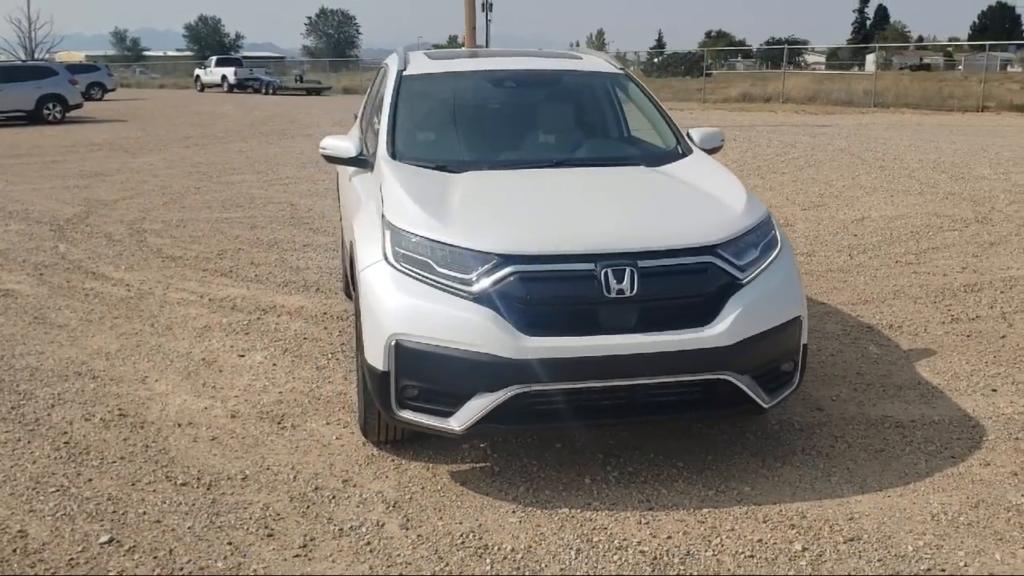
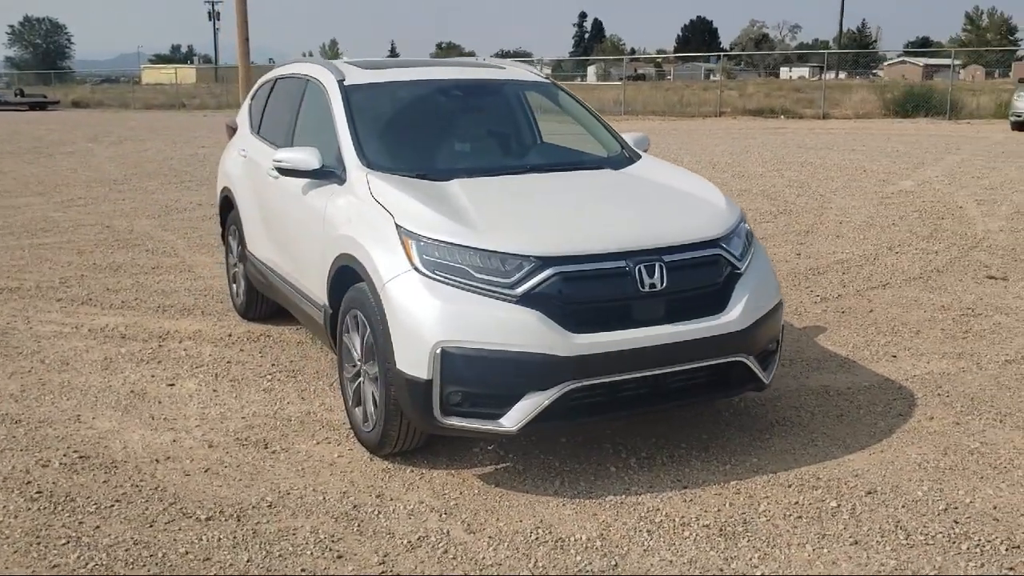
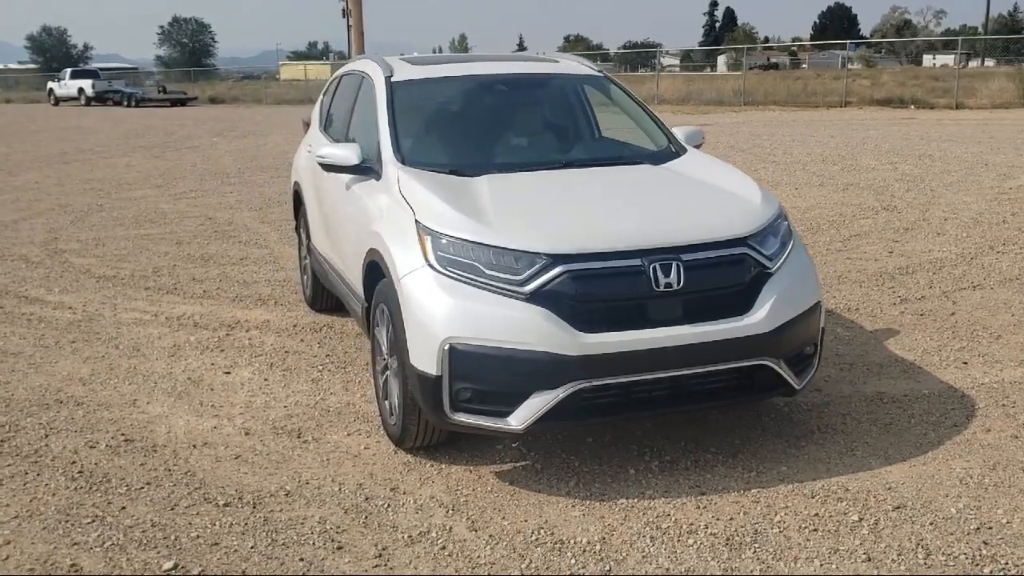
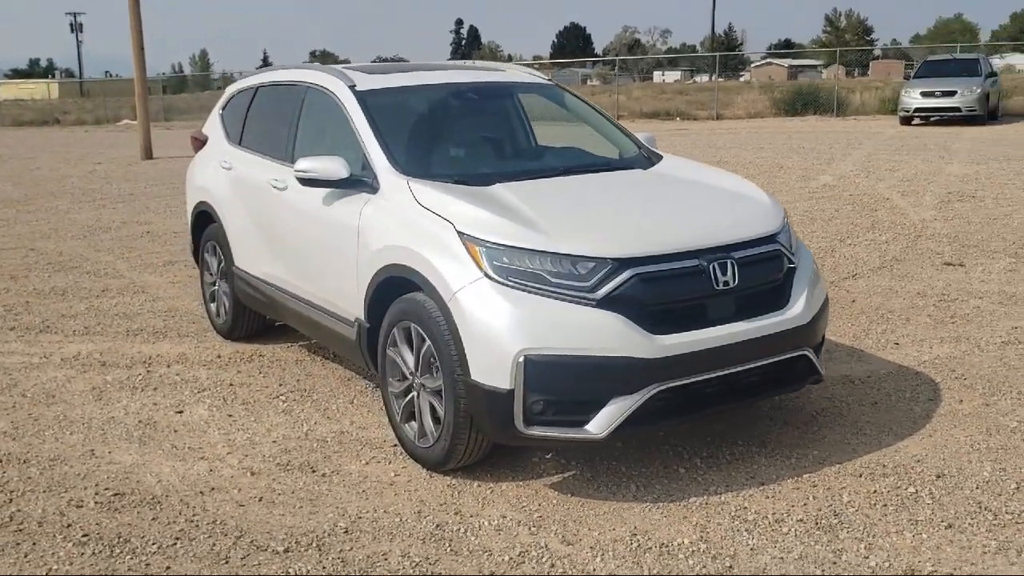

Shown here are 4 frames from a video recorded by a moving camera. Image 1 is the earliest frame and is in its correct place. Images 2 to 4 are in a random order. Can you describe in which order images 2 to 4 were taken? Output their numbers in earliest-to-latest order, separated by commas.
3, 2, 4
